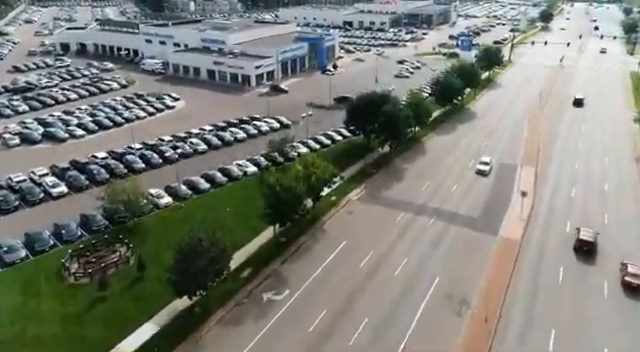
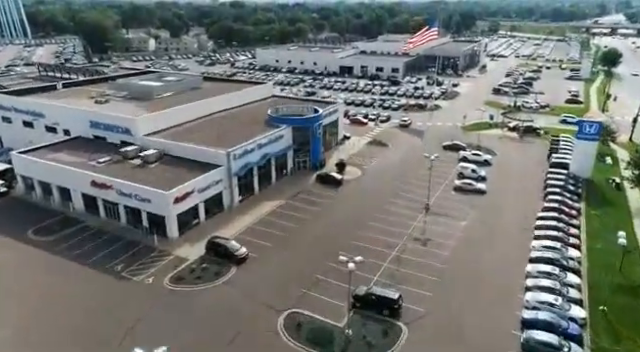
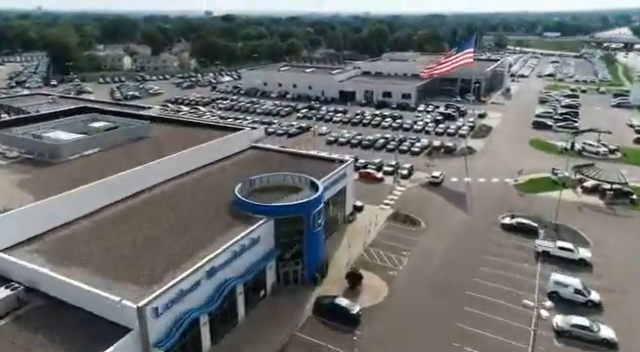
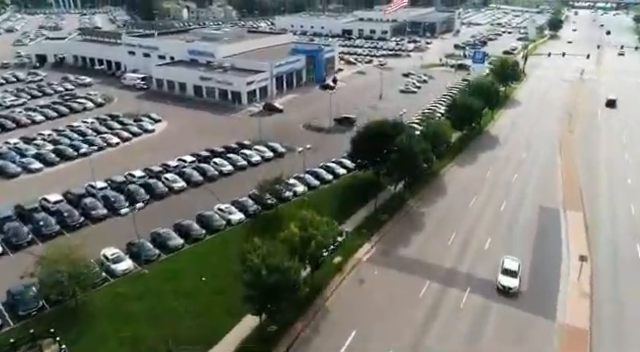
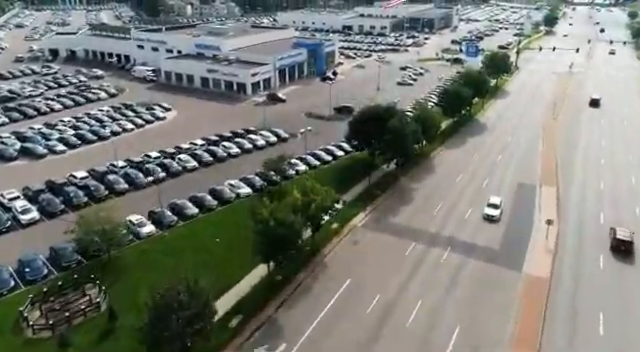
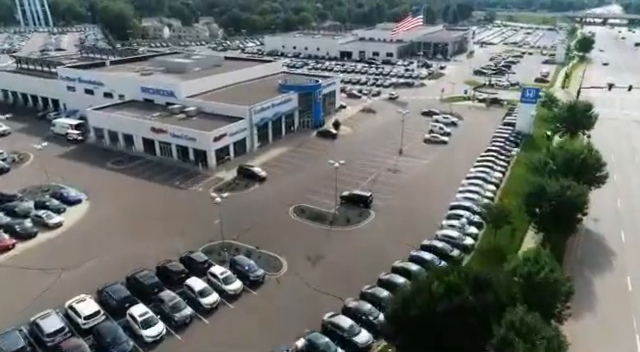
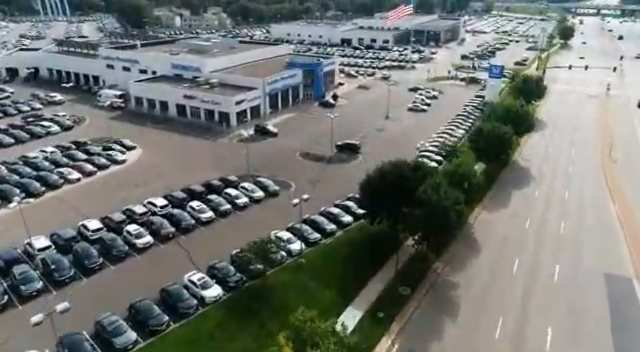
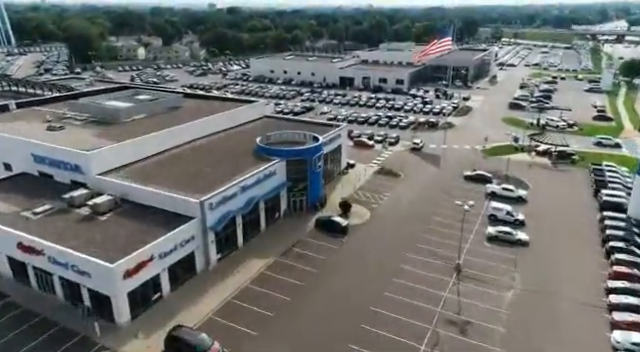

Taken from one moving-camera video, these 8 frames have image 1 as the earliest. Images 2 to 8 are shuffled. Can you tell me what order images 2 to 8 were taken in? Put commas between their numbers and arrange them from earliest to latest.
5, 4, 7, 6, 2, 8, 3
